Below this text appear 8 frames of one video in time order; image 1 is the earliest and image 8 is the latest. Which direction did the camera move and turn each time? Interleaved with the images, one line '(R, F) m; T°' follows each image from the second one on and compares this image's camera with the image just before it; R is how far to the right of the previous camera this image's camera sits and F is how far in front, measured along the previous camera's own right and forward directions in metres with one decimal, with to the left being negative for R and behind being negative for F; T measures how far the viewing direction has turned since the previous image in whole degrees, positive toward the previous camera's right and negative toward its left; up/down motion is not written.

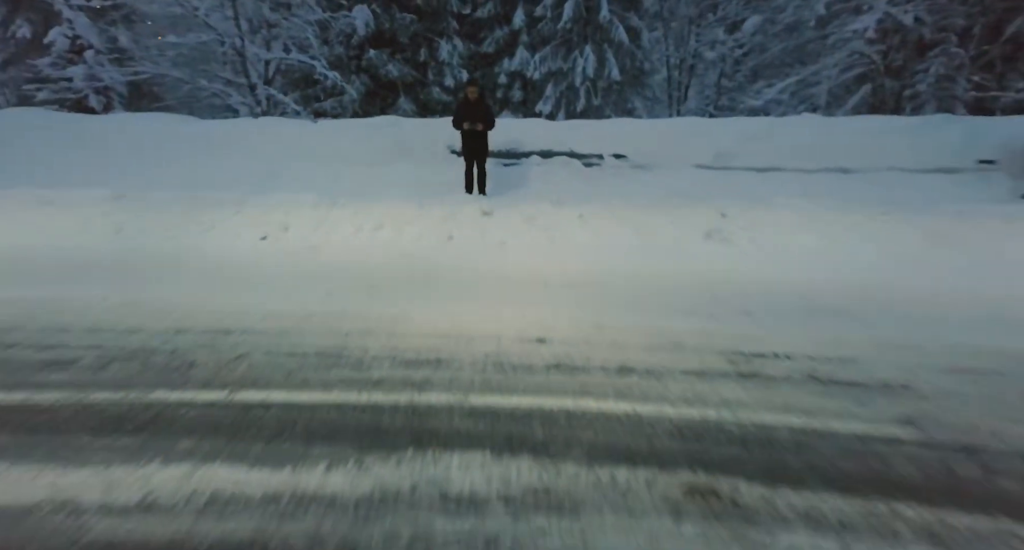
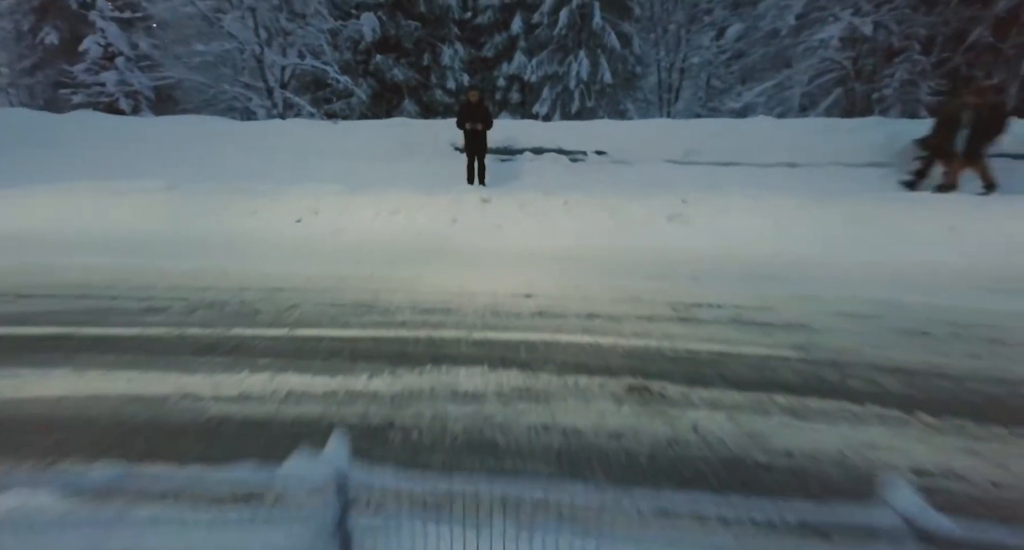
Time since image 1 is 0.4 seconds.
(+0.1, -1.1) m; 0°
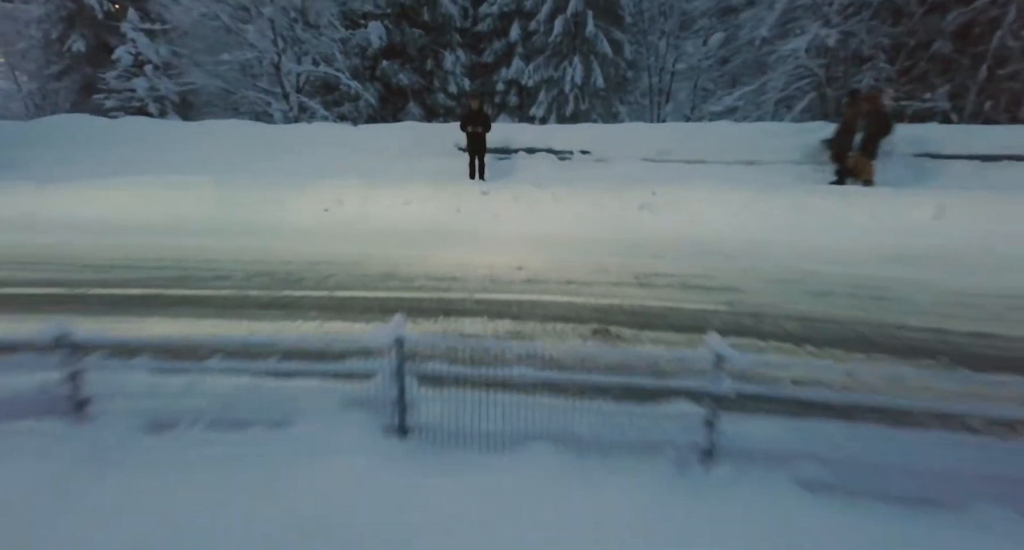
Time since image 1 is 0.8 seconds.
(+0.1, -1.3) m; 0°
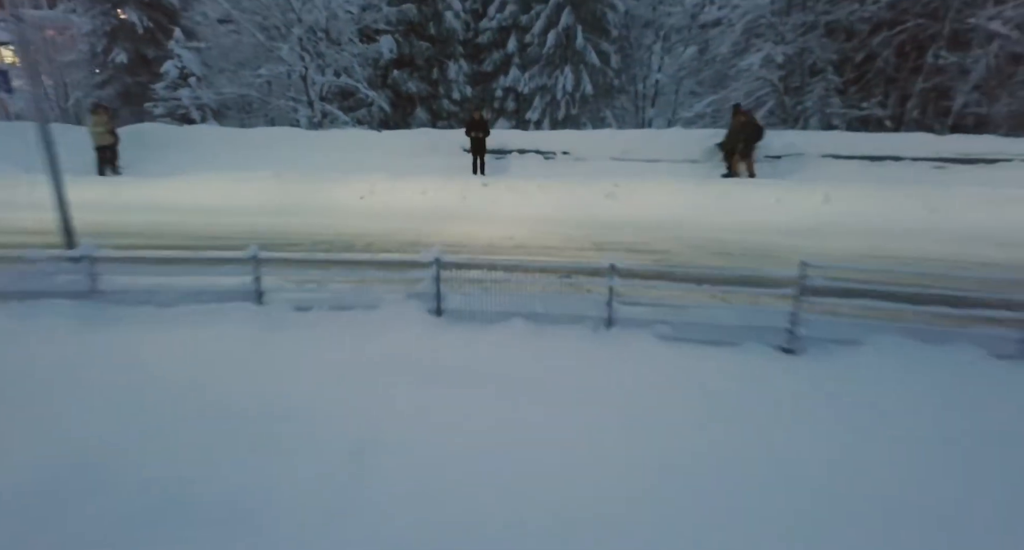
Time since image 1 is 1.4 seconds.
(+0.1, -2.4) m; 0°
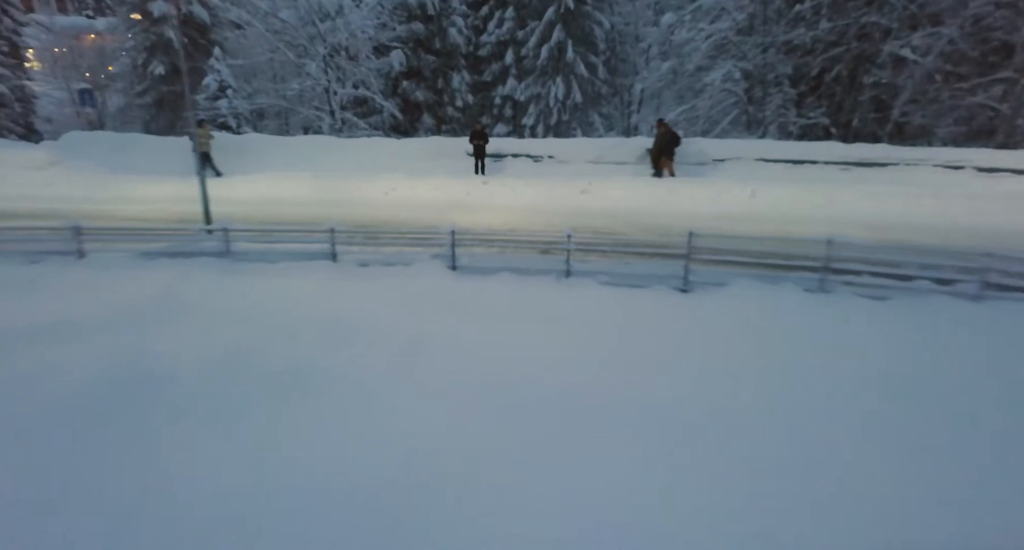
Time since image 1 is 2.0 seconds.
(+0.1, -2.6) m; 0°
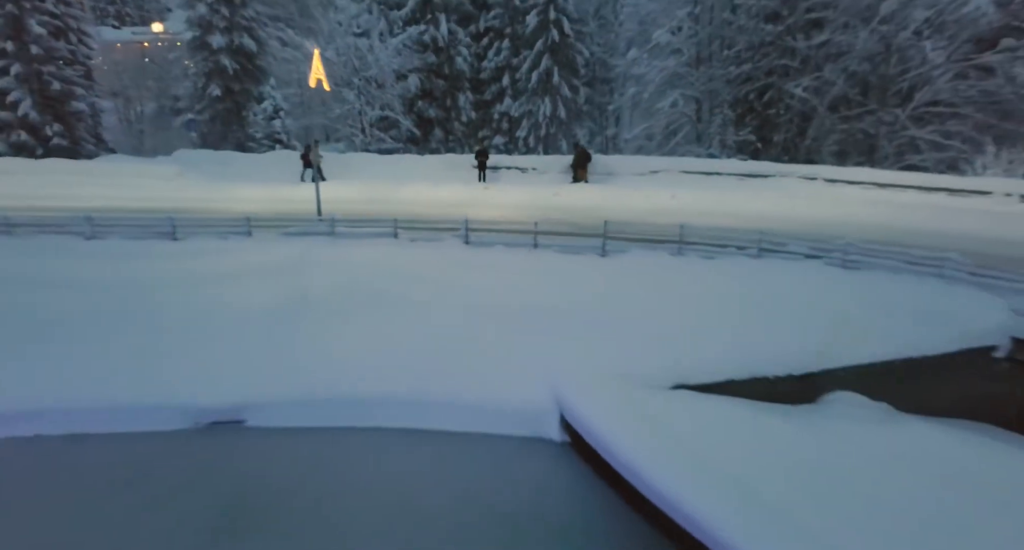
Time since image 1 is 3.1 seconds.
(+0.2, -5.3) m; 0°
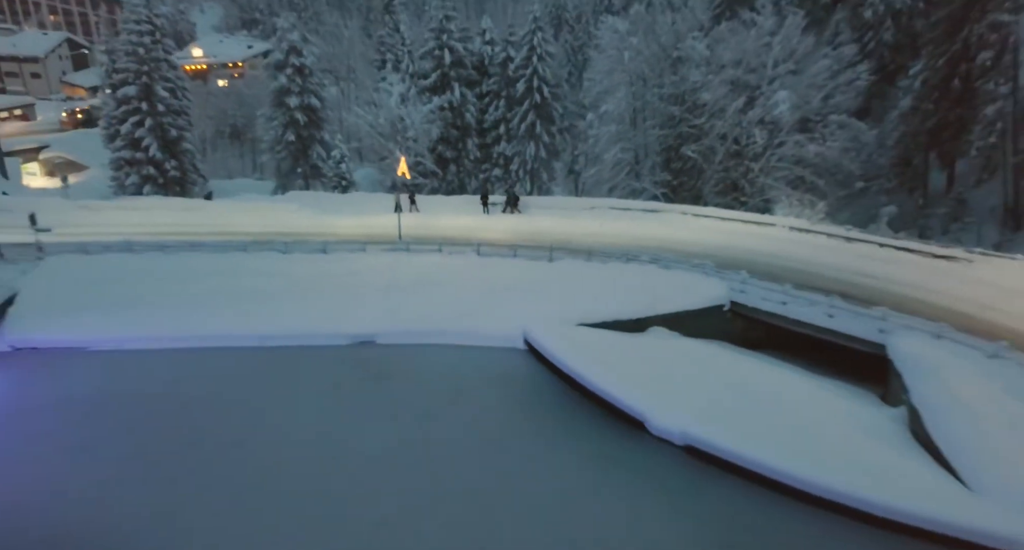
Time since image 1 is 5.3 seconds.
(+0.4, -11.3) m; 0°
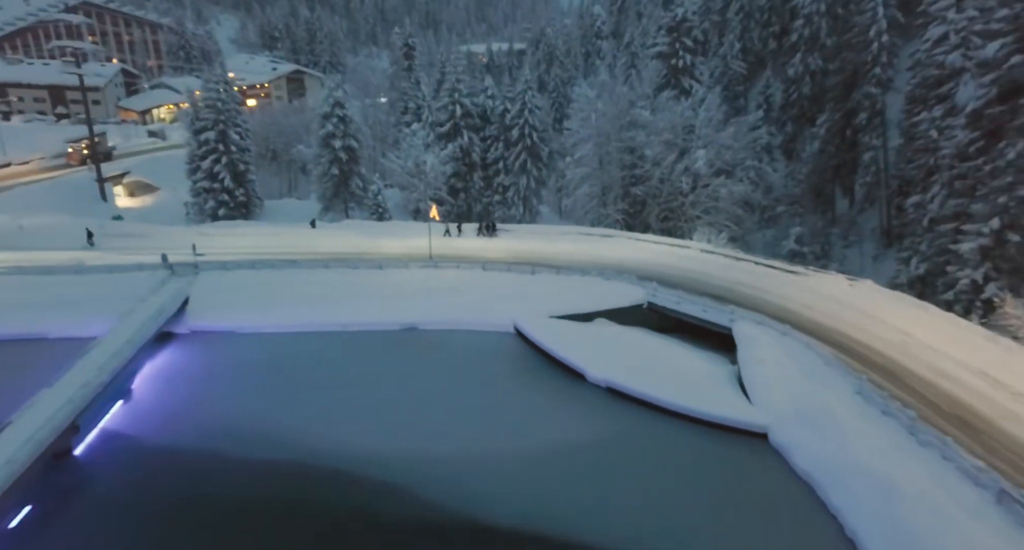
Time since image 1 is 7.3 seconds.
(+0.3, -11.2) m; 0°
